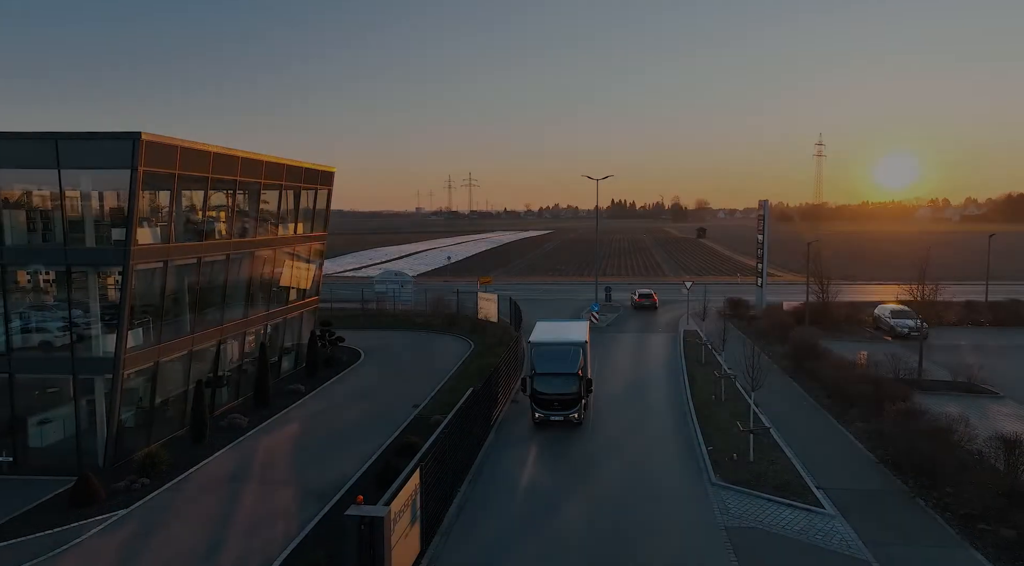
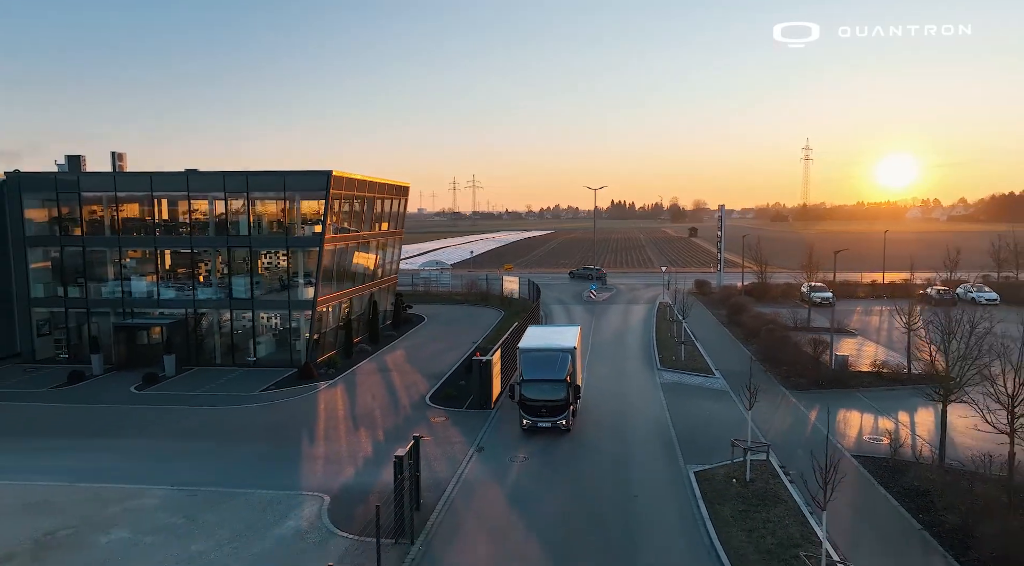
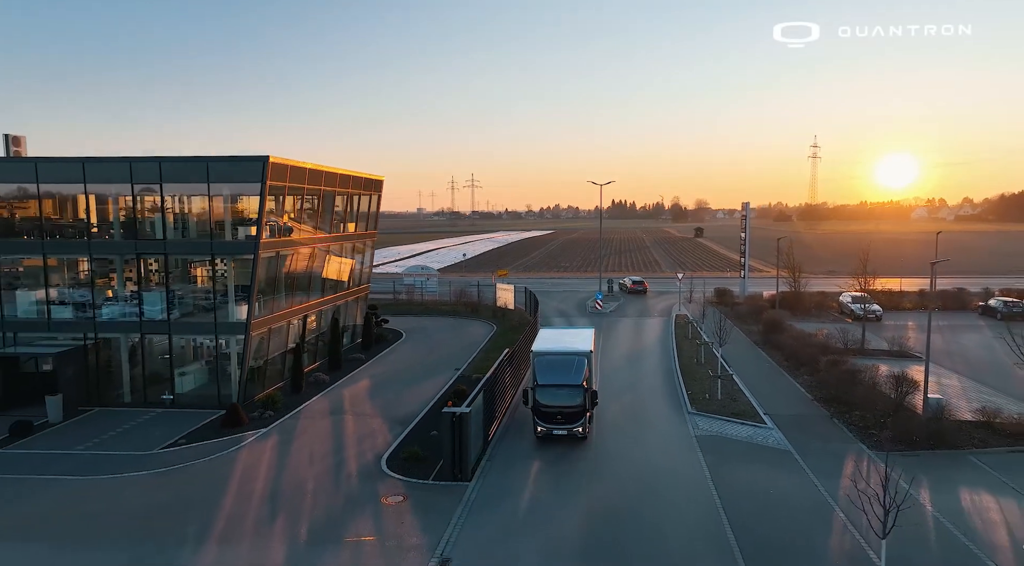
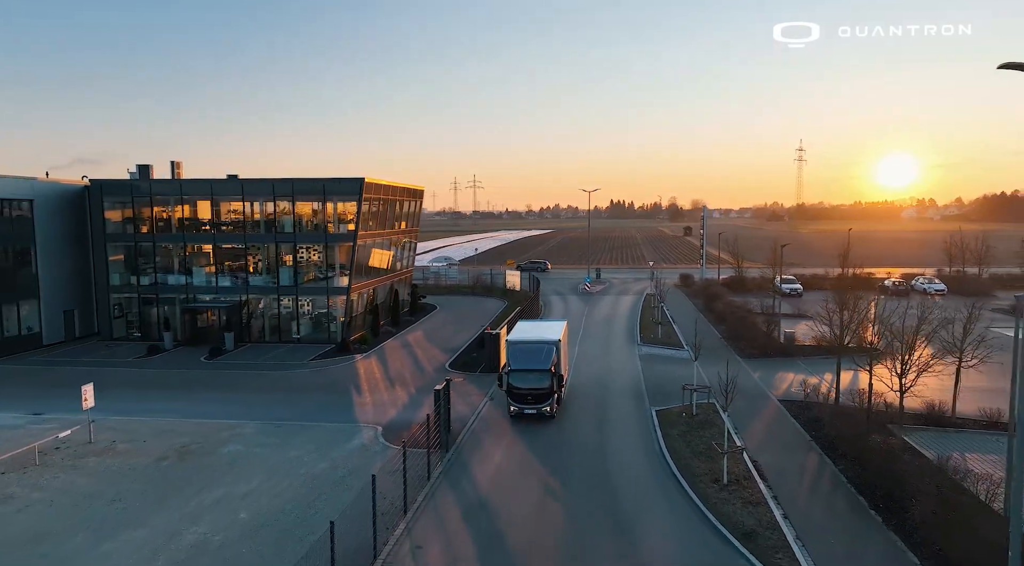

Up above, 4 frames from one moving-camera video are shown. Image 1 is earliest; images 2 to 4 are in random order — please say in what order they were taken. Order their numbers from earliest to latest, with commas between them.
3, 2, 4
